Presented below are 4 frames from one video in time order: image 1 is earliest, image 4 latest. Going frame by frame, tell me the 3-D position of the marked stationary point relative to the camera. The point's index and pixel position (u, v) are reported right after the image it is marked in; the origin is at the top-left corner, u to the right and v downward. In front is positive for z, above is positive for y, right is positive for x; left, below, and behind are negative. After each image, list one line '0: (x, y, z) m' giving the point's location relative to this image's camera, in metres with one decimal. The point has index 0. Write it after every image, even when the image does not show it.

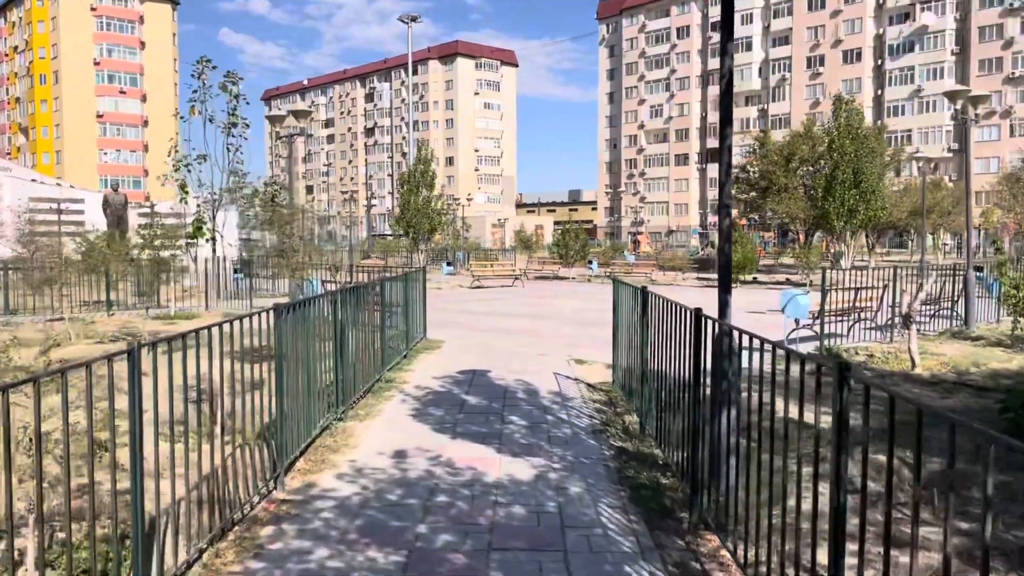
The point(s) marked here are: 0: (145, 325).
0: (-6.5, -0.7, +14.5) m
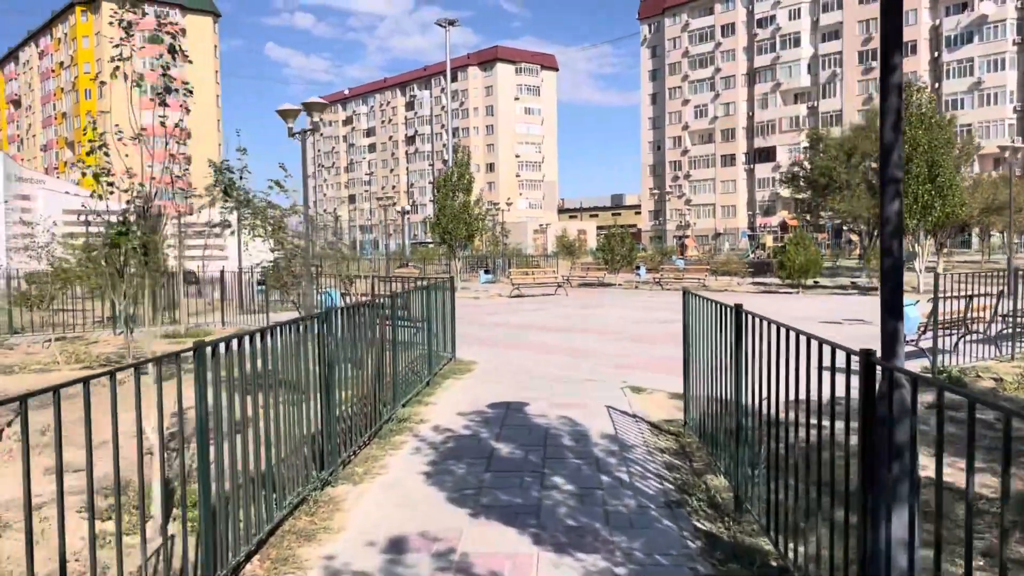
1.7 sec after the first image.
0: (-5.9, -0.9, +13.1) m
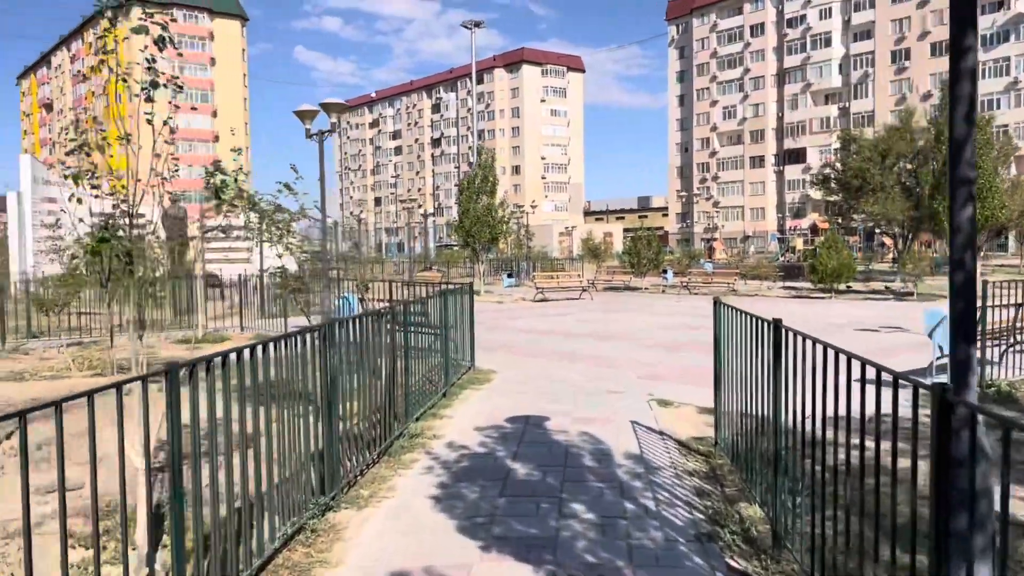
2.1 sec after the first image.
0: (-5.5, -1.0, +12.9) m
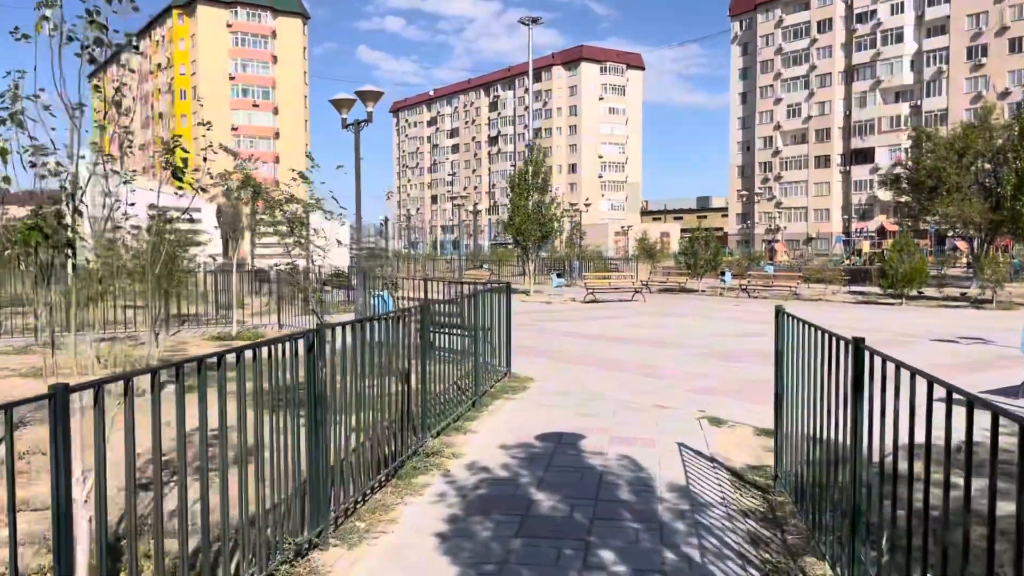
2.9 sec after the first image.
0: (-4.8, -0.9, +12.5) m
